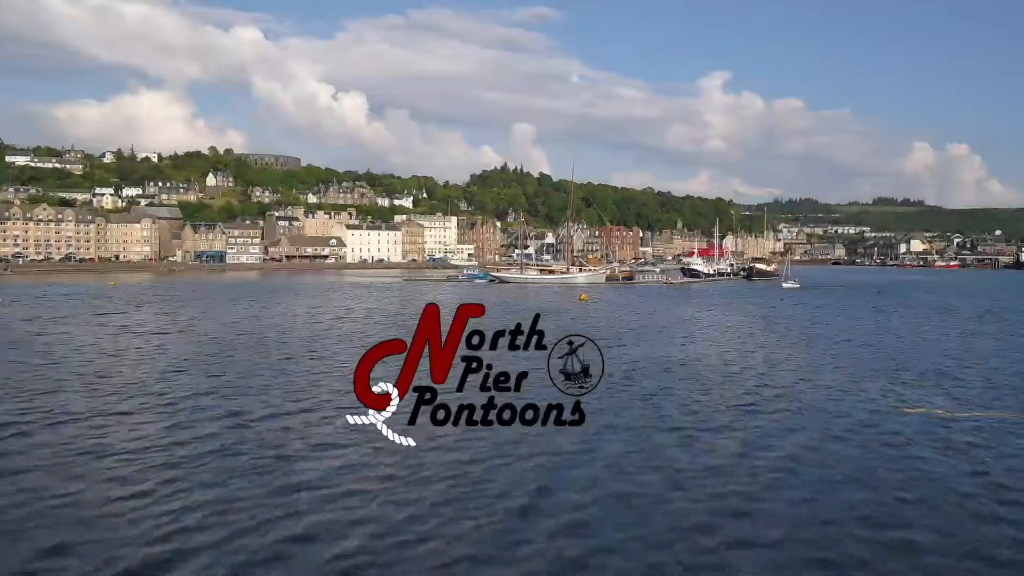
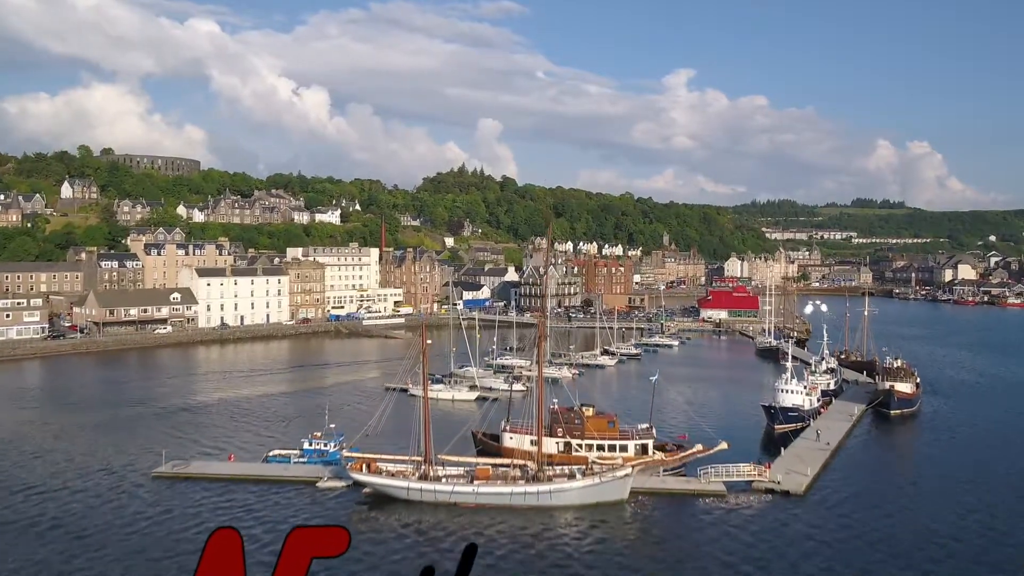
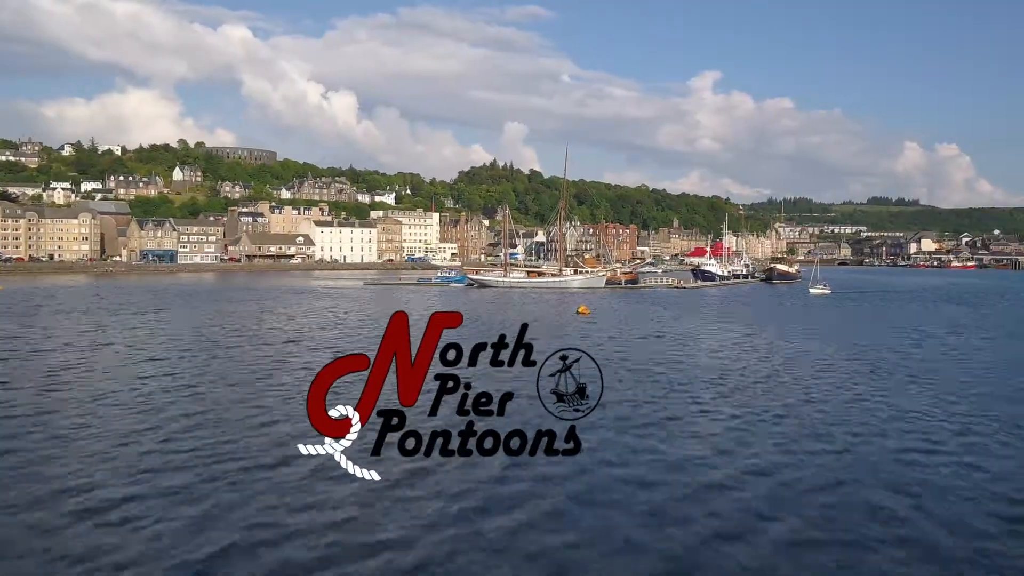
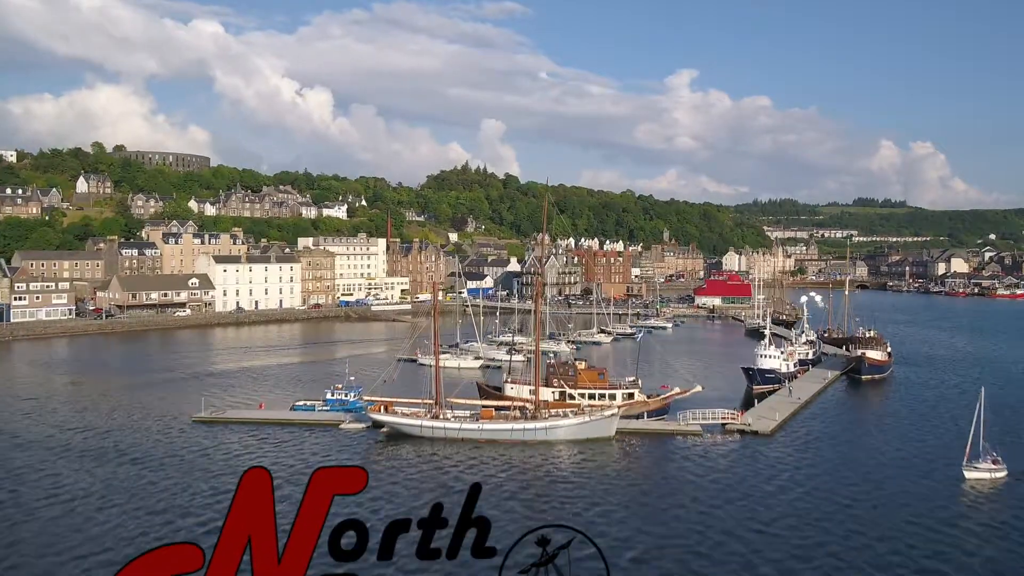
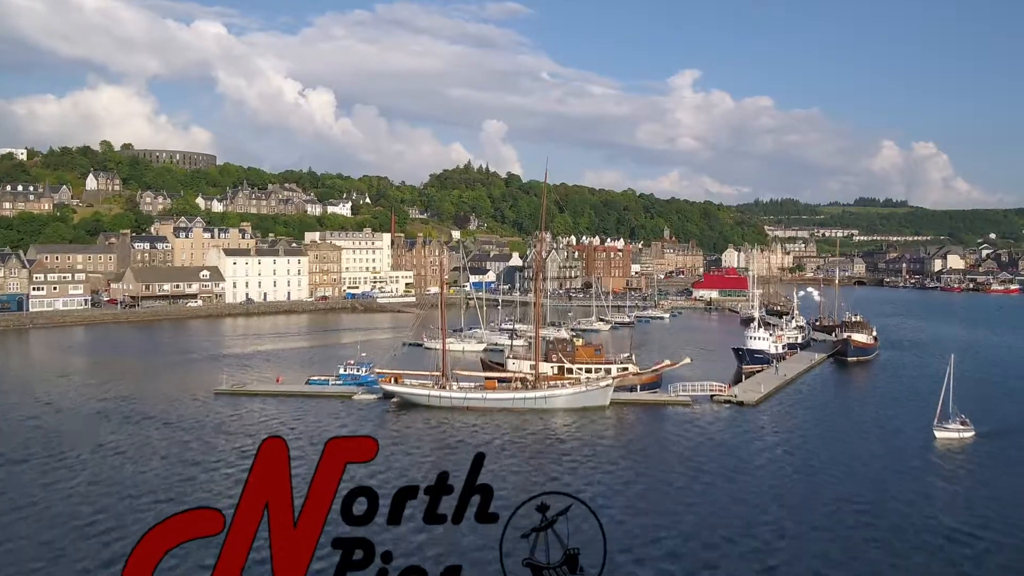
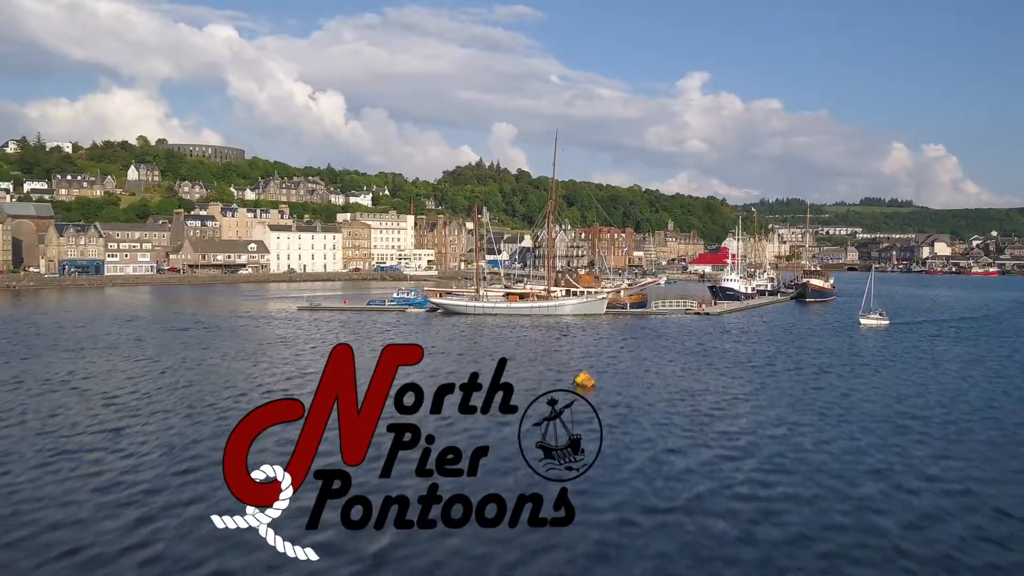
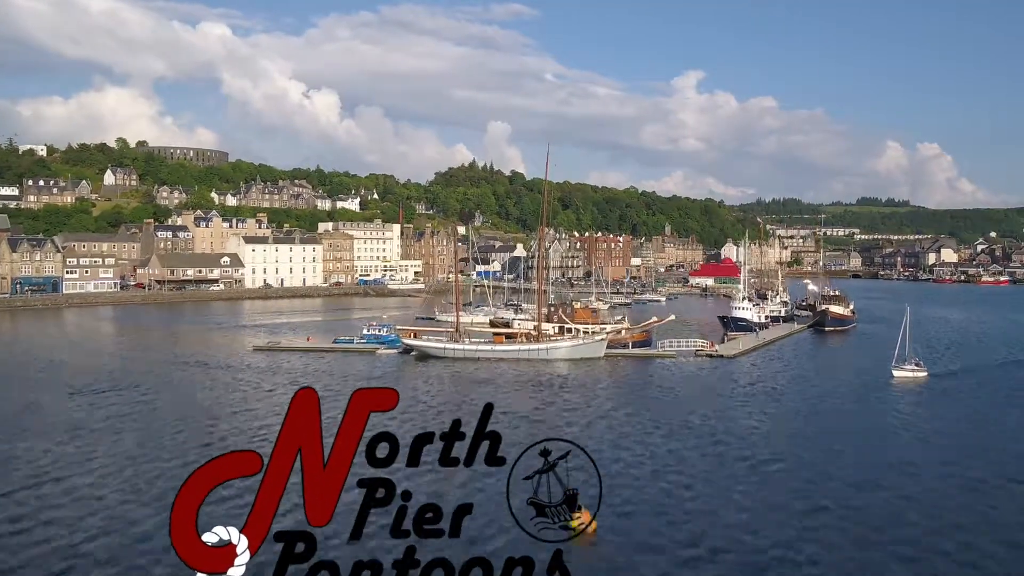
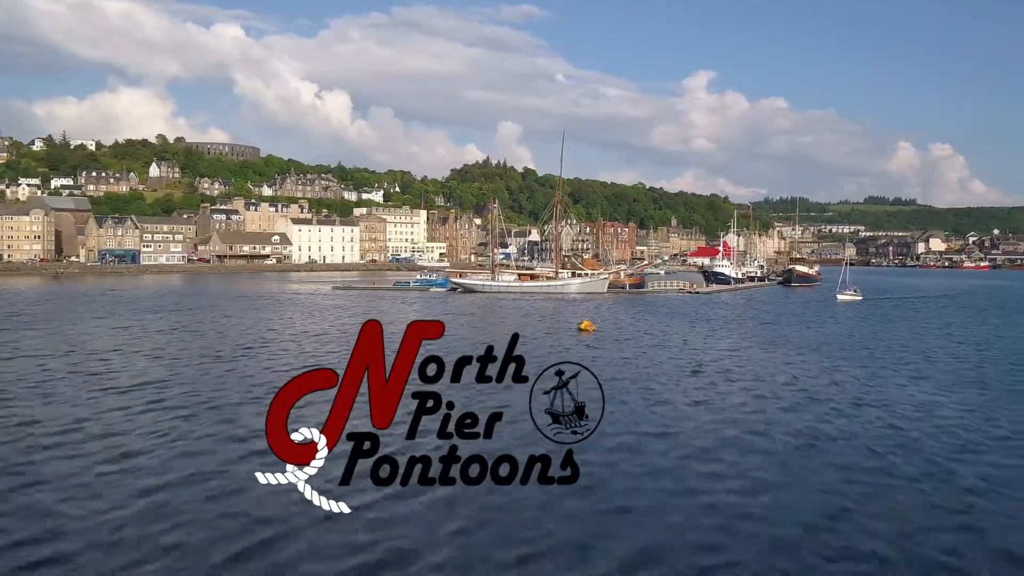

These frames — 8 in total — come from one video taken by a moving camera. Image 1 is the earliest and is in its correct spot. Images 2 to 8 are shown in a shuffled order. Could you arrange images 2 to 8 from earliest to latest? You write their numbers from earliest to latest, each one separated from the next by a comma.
3, 8, 6, 7, 5, 4, 2
